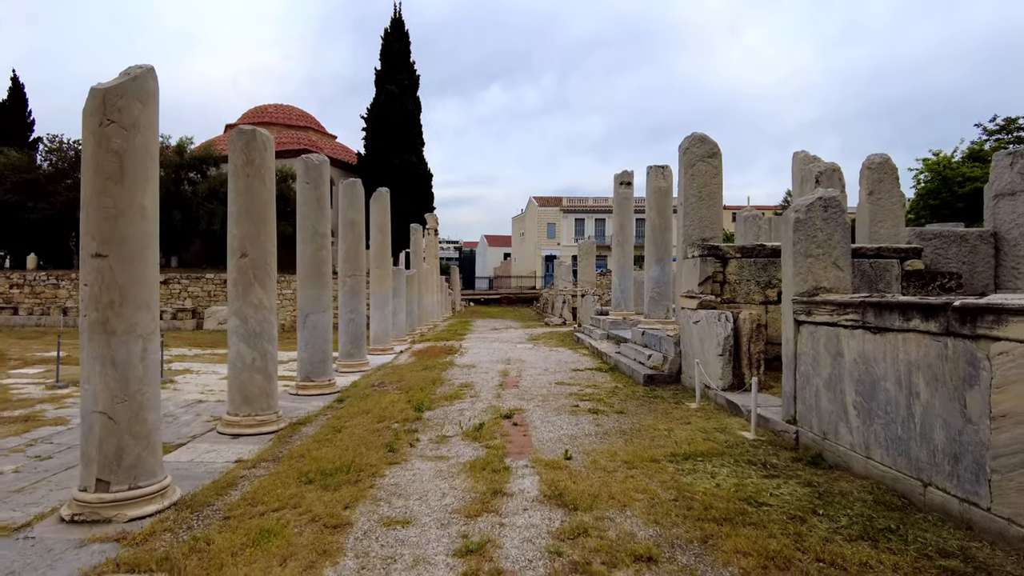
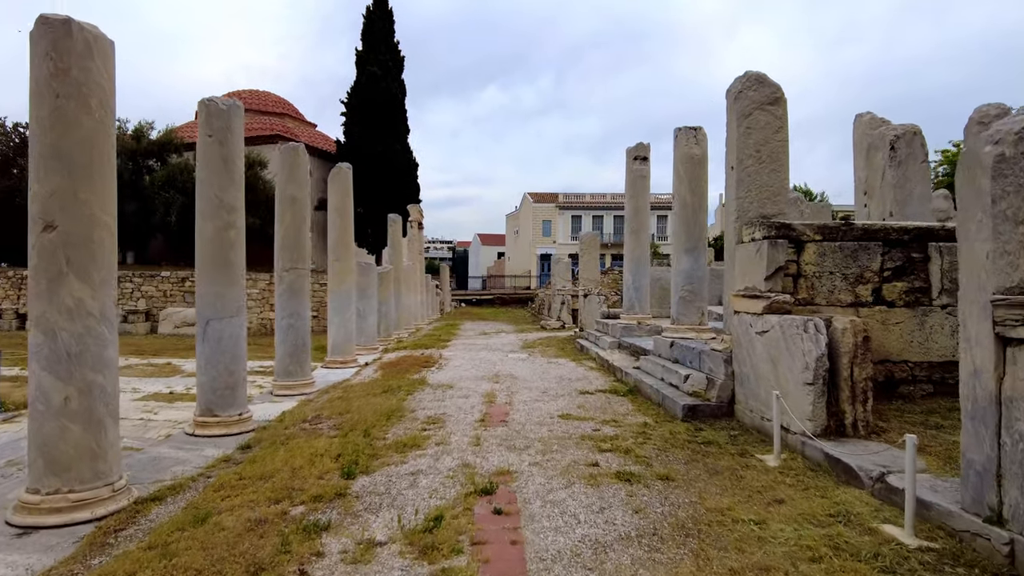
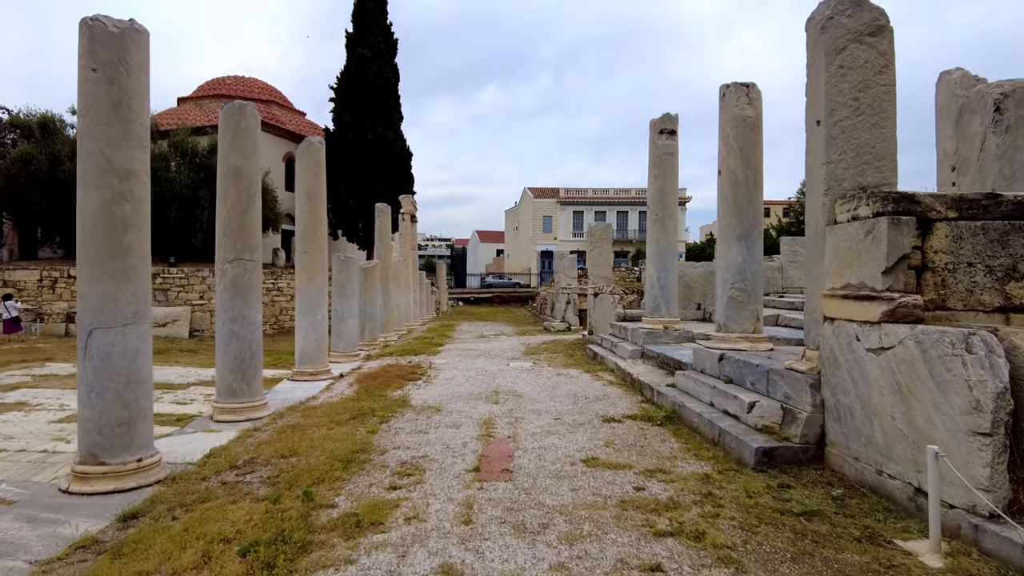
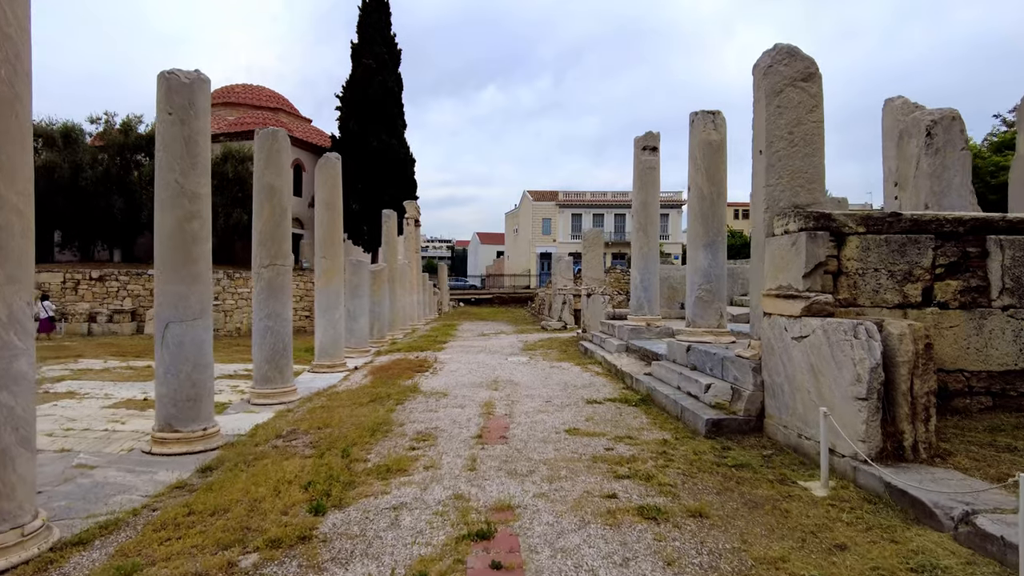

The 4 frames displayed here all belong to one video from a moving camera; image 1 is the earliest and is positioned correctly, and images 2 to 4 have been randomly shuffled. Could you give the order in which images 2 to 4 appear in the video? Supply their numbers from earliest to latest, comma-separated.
2, 4, 3
